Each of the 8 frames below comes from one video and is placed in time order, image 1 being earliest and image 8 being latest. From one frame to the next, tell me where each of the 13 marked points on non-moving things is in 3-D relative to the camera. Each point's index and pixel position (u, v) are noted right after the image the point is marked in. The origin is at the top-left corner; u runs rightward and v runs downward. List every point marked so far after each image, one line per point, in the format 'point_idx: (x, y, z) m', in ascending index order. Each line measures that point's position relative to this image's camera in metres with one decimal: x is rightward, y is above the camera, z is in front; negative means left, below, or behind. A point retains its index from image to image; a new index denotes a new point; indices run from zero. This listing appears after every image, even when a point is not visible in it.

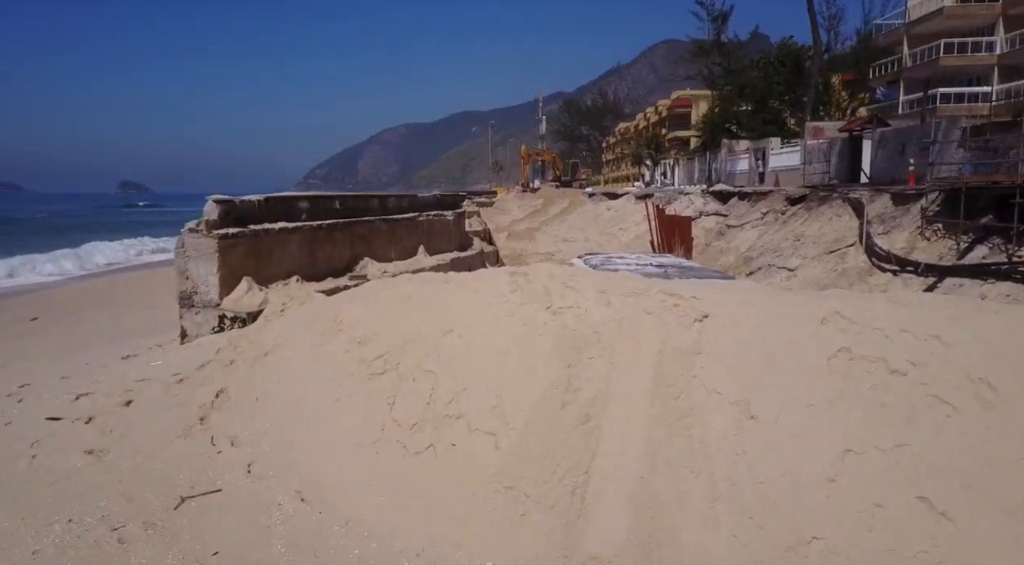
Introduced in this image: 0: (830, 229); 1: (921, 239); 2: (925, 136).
0: (+8.3, +1.4, +20.1) m
1: (+8.8, +0.9, +16.8) m
2: (+10.7, +3.8, +20.2) m
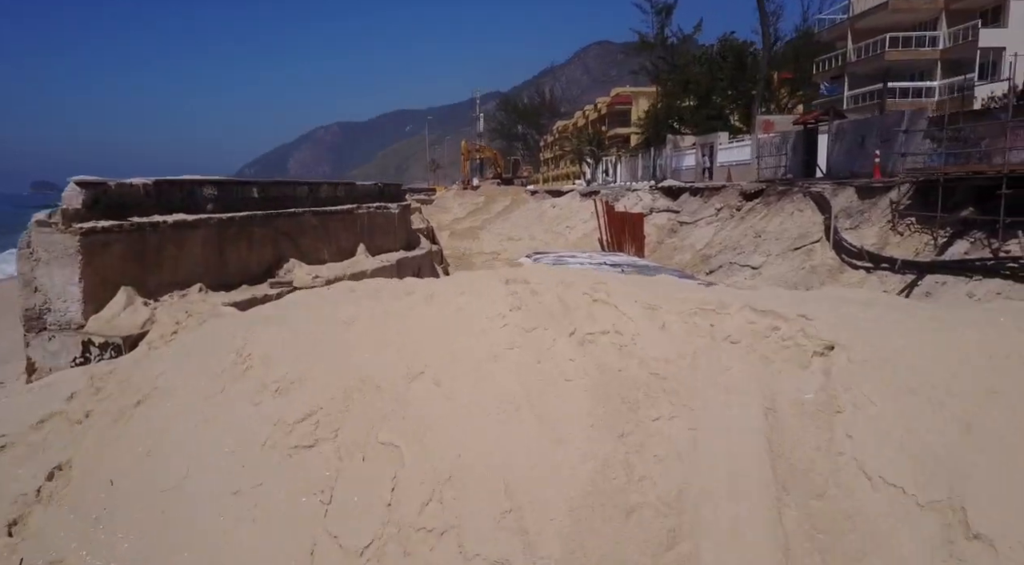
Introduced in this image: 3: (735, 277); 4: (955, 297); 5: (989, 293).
0: (+7.0, +1.4, +19.2) m
1: (+7.8, +1.0, +15.9) m
2: (+9.4, +3.9, +19.5) m
3: (+5.3, +0.1, +18.7) m
4: (+7.3, -0.2, +13.0) m
5: (+7.6, -0.2, +12.5) m
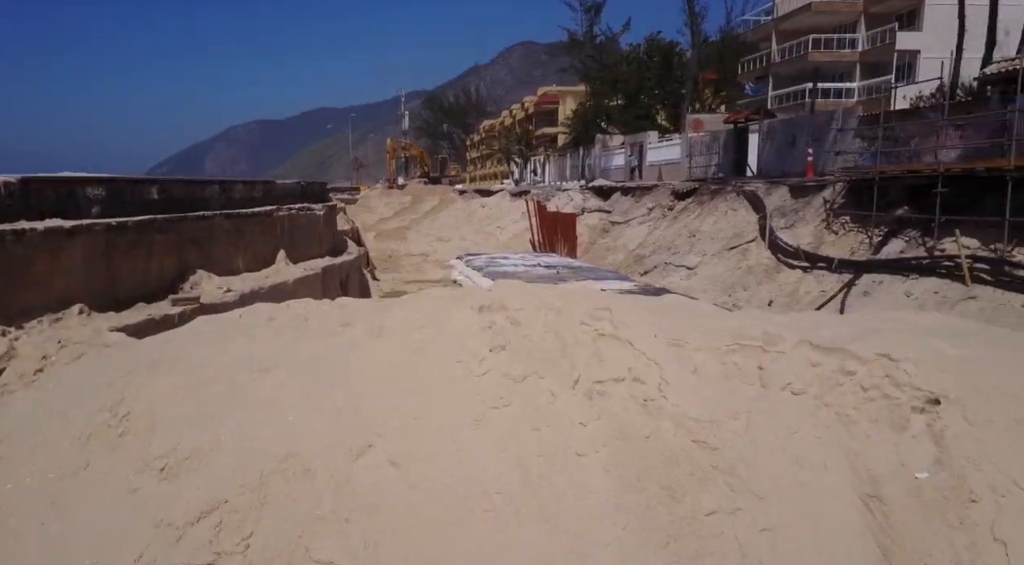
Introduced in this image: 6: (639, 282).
0: (+5.3, +1.4, +19.1) m
1: (+6.4, +1.0, +15.9) m
2: (+7.7, +3.9, +19.6) m
3: (+3.7, +0.1, +18.4) m
4: (+6.3, -0.2, +12.9) m
5: (+6.6, -0.2, +12.5) m
6: (+2.8, 0.0, +17.1) m
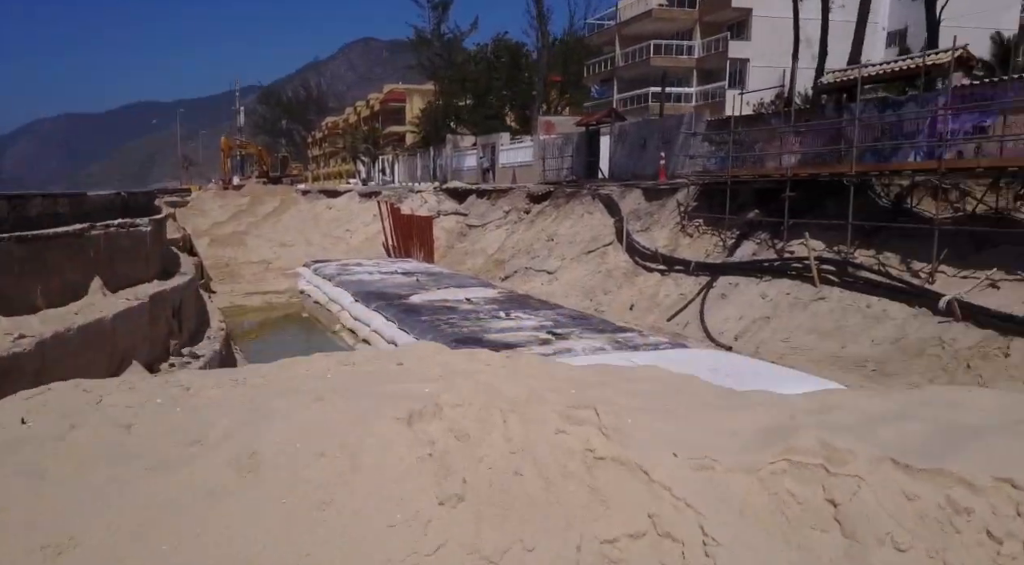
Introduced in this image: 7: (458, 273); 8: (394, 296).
0: (+1.8, +1.3, +19.0) m
1: (+3.5, +0.9, +16.1) m
2: (+4.0, +3.9, +20.0) m
3: (+0.4, 0.0, +18.1) m
4: (+4.0, -0.3, +13.2) m
5: (+4.4, -0.2, +12.8) m
6: (-0.2, -0.2, +16.6) m
7: (-1.3, +0.2, +19.7) m
8: (-2.4, -0.3, +15.9) m
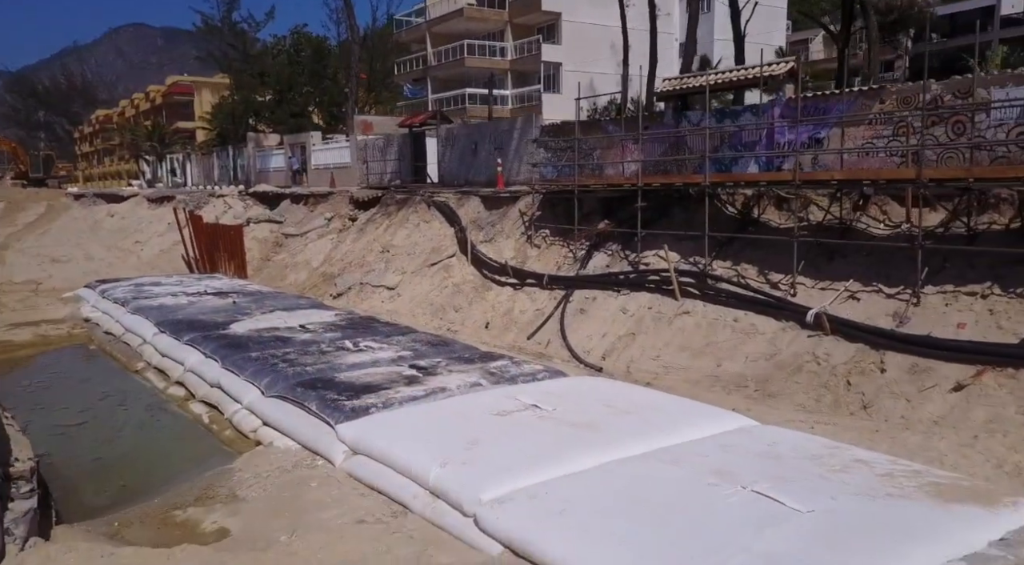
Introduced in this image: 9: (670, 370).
0: (-2.0, +1.0, +17.8) m
1: (+0.3, +0.7, +15.4) m
2: (-0.3, +3.7, +19.3) m
3: (-3.1, -0.3, +16.6) m
4: (+1.6, -0.5, +12.7) m
5: (+2.0, -0.4, +12.4) m
6: (-3.4, -0.5, +15.0) m
7: (-5.2, -0.2, +17.7) m
8: (-5.3, -0.7, +13.8) m
9: (+2.2, -1.2, +10.7) m
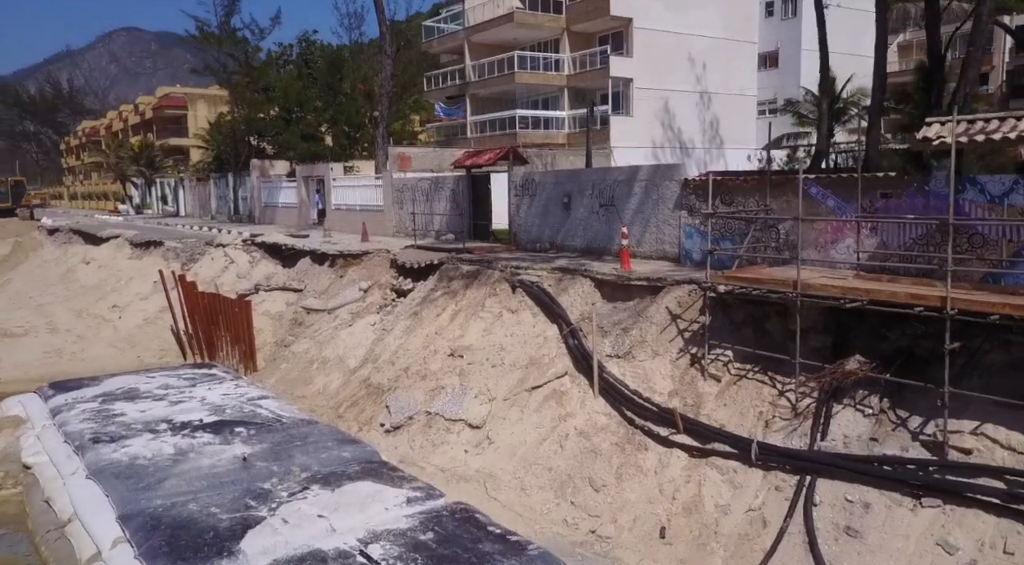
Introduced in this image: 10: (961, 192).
0: (0.0, -0.9, +12.2) m
1: (+2.4, -1.3, +9.9) m
2: (+1.7, +1.7, +13.7) m
3: (-1.0, -2.3, +11.0) m
4: (+3.7, -2.4, +7.1) m
5: (+4.1, -2.3, +6.9) m
6: (-1.3, -2.5, +9.4) m
7: (-3.1, -2.2, +12.1) m
8: (-3.2, -2.7, +8.2) m
9: (+4.3, -3.1, +5.2) m
10: (+5.2, +1.1, +9.3) m
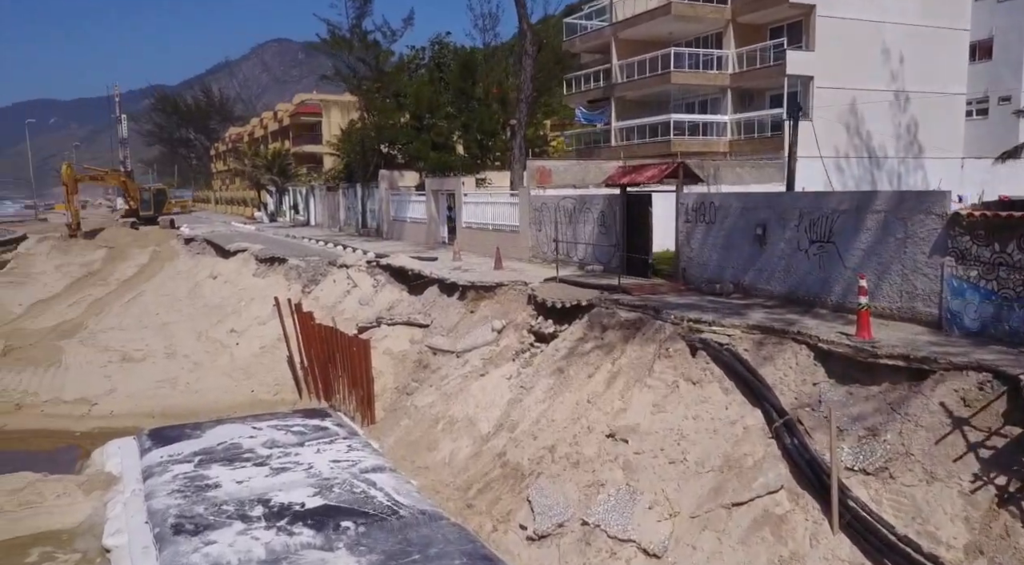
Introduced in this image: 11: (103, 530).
0: (+2.2, -1.7, +9.1) m
1: (+4.2, -2.1, +6.3) m
2: (+4.2, +0.9, +10.3) m
3: (+0.9, -3.1, +8.0) m
4: (+5.0, -3.3, +3.4) m
5: (+5.4, -3.2, +3.1) m
6: (+0.4, -3.3, +6.5) m
7: (-1.0, -2.9, +9.4) m
8: (-1.6, -3.4, +5.6) m
9: (+5.2, -4.0, +1.4) m
10: (+6.9, +0.2, +5.3) m
11: (-5.6, -3.3, +10.7) m
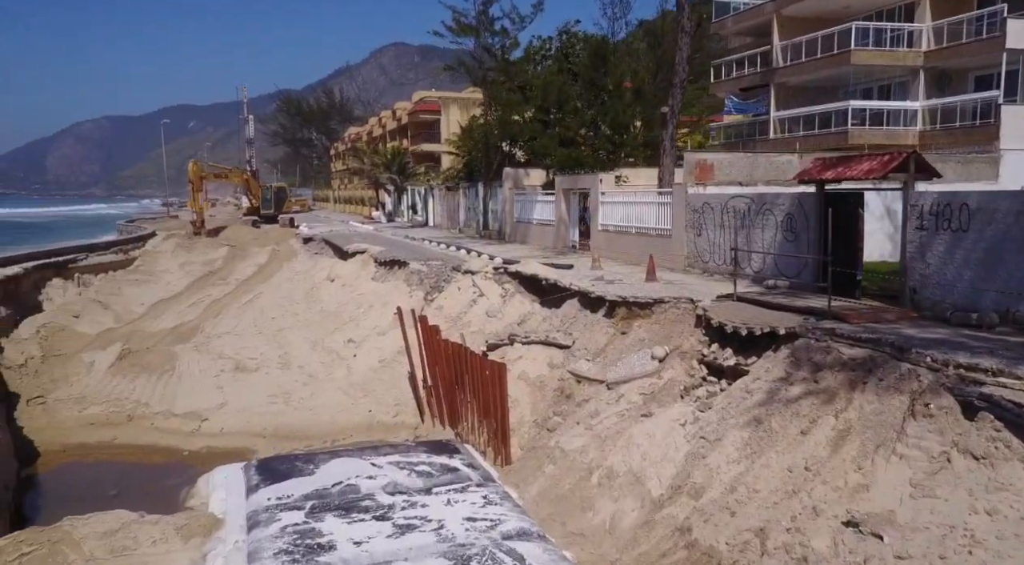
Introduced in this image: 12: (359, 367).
0: (+4.0, -2.1, +6.1) m
1: (+5.6, -2.4, +3.2) m
2: (+6.2, +0.5, +7.1) m
3: (+2.6, -3.4, +5.2) m
4: (+5.9, -3.6, +0.2) m
5: (+6.3, -3.6, -0.2) m
6: (+1.8, -3.5, +3.8) m
7: (+0.9, -3.2, +6.9) m
8: (-0.3, -3.6, +3.2) m
9: (+5.9, -4.3, -1.8) m
10: (+8.2, -0.2, +1.8) m
11: (-3.6, -3.5, +8.8) m
12: (-3.5, -1.8, +17.7) m
